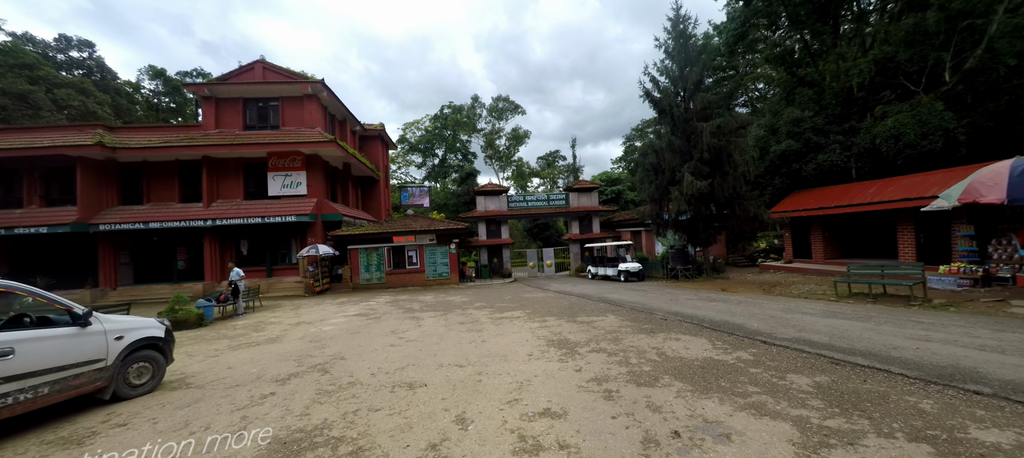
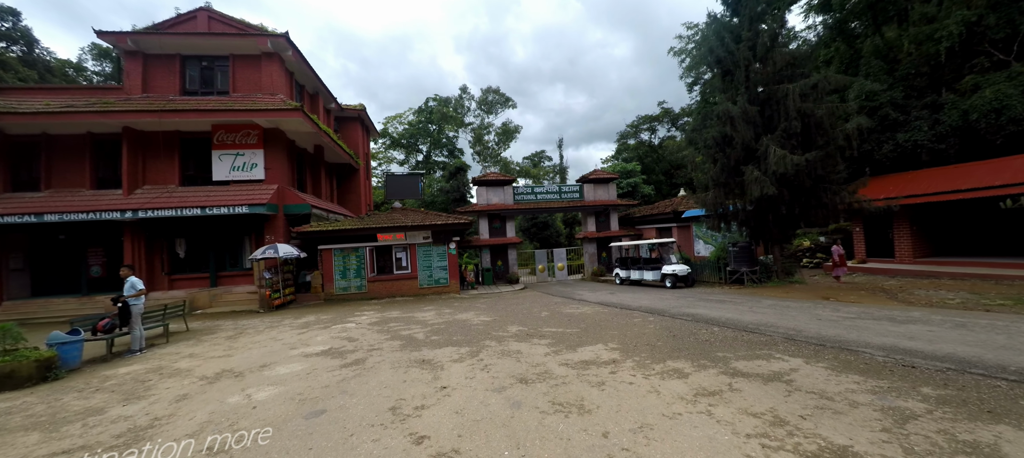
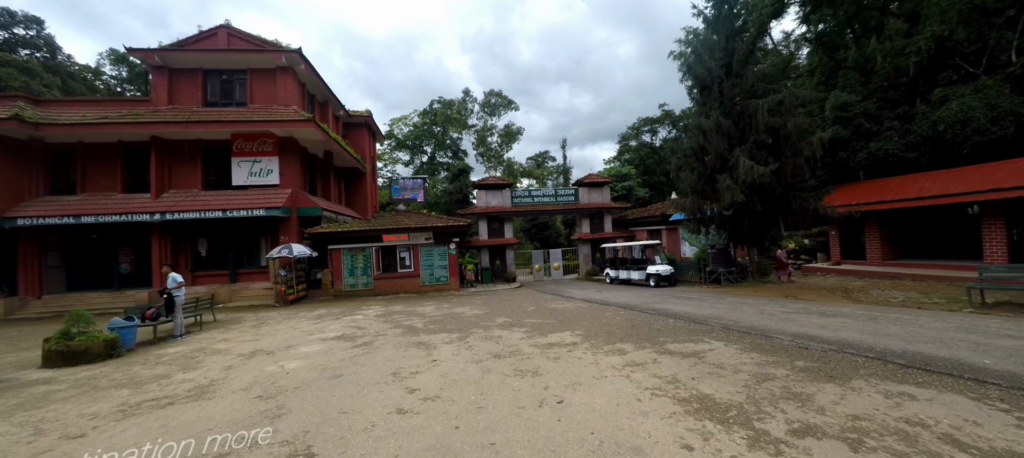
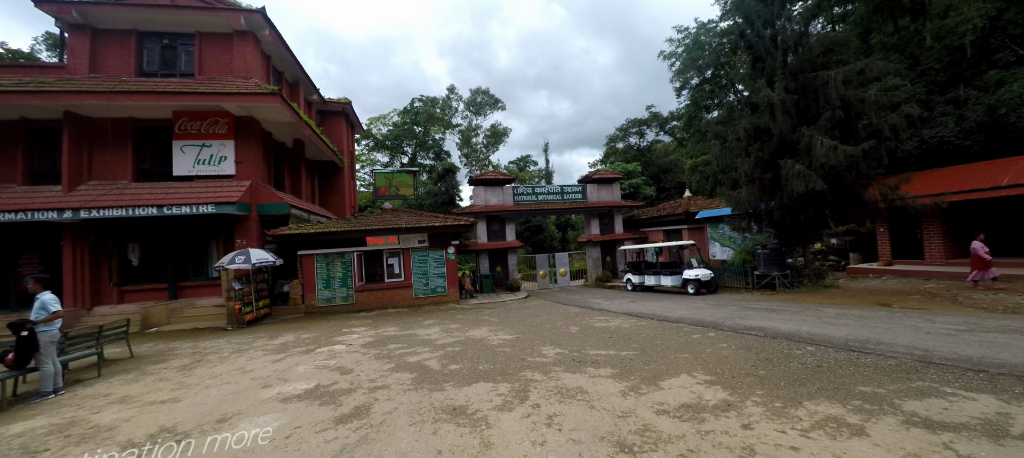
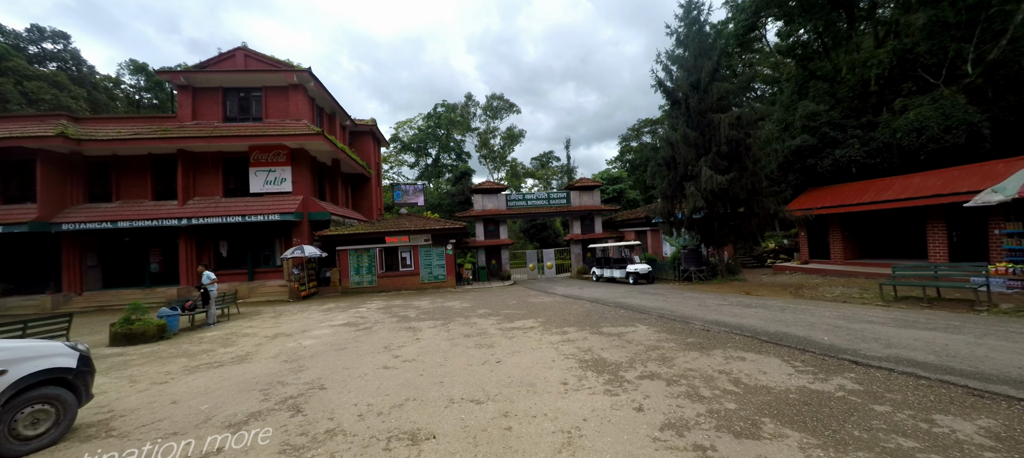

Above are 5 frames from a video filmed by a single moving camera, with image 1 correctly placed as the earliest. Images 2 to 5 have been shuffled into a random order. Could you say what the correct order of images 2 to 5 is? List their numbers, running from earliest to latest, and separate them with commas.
5, 3, 2, 4
